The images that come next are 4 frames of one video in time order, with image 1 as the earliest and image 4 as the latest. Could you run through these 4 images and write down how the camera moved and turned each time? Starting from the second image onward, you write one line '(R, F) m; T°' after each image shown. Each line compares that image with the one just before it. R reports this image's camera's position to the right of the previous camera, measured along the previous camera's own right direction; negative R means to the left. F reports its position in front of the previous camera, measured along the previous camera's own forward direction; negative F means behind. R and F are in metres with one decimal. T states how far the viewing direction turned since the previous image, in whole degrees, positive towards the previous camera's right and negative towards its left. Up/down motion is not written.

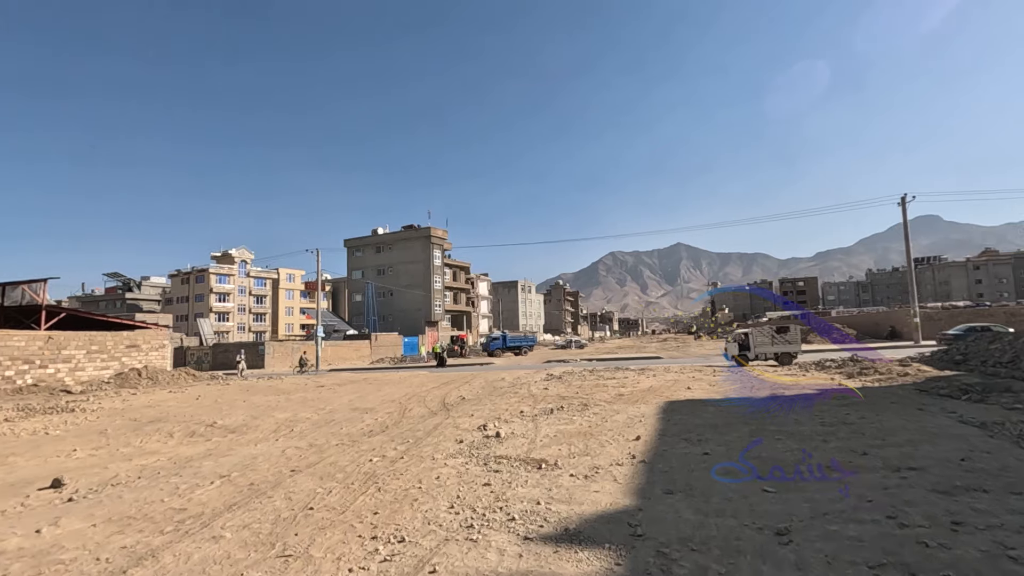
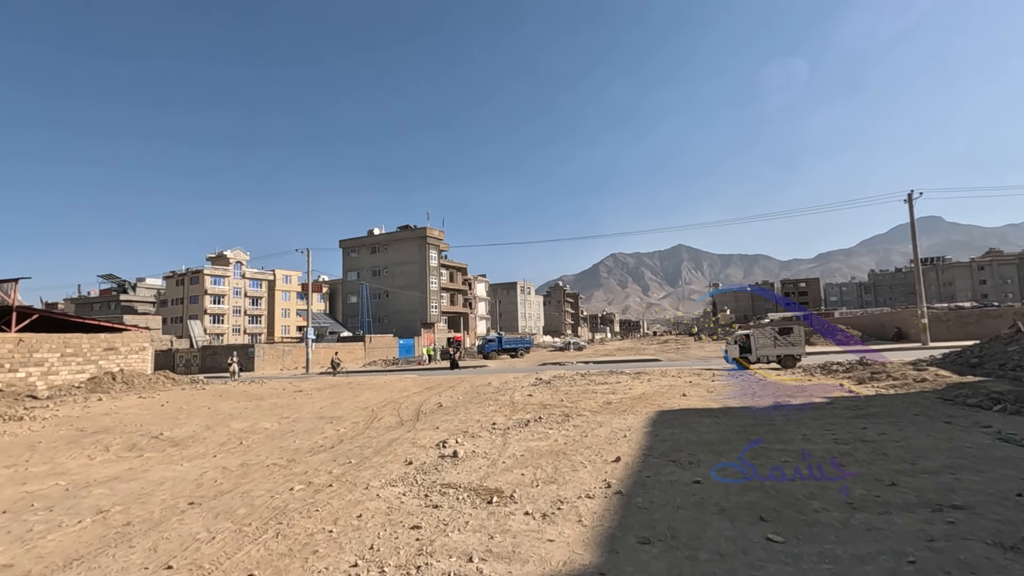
(+0.8, +1.5) m; 0°
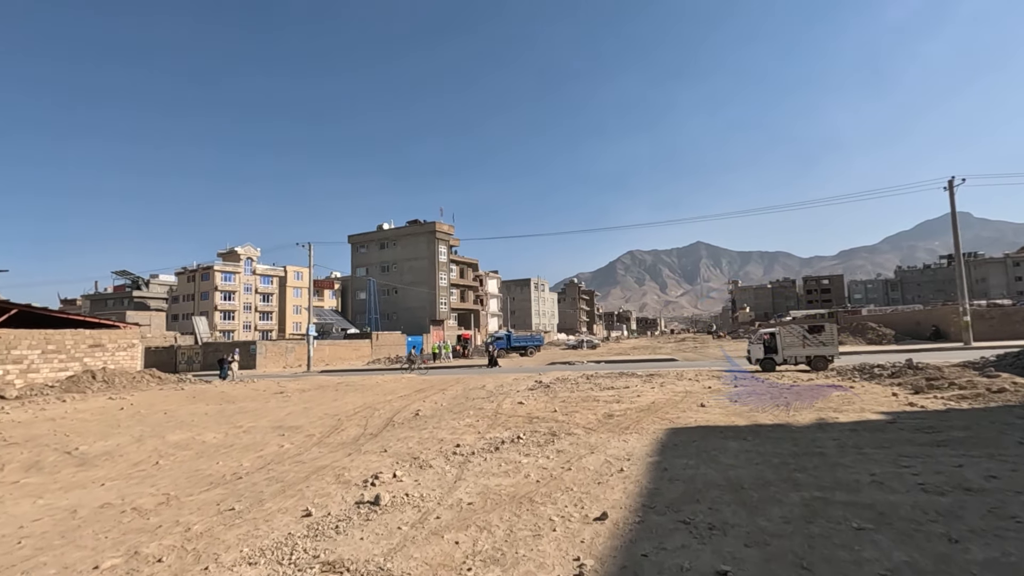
(+0.9, +2.7) m; -2°
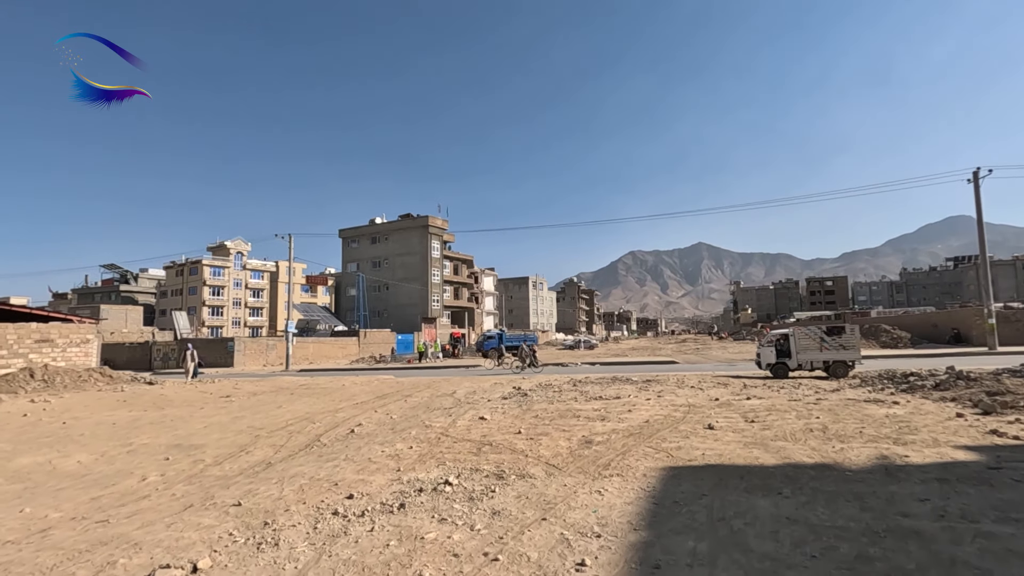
(+1.1, +3.2) m; 0°
